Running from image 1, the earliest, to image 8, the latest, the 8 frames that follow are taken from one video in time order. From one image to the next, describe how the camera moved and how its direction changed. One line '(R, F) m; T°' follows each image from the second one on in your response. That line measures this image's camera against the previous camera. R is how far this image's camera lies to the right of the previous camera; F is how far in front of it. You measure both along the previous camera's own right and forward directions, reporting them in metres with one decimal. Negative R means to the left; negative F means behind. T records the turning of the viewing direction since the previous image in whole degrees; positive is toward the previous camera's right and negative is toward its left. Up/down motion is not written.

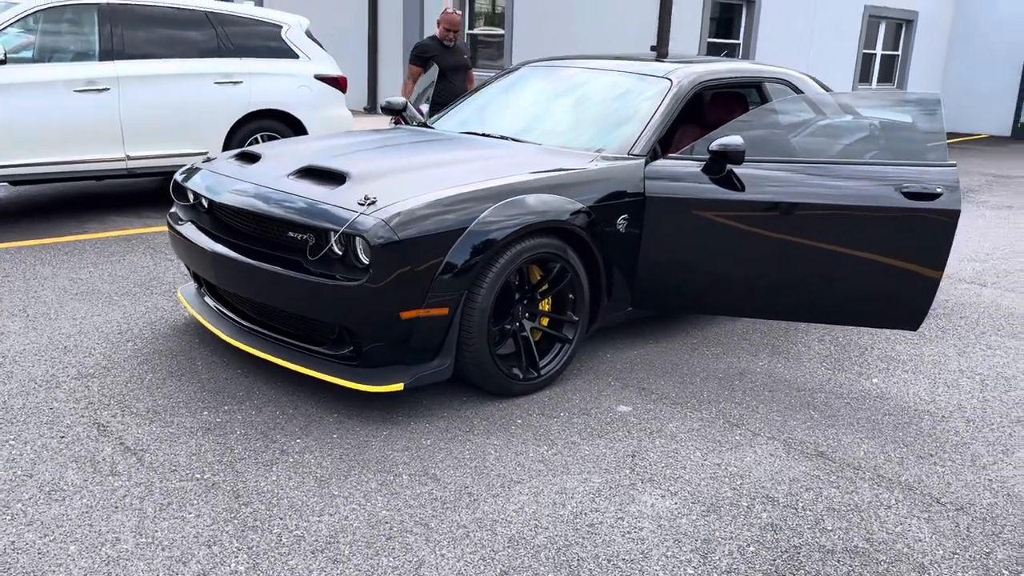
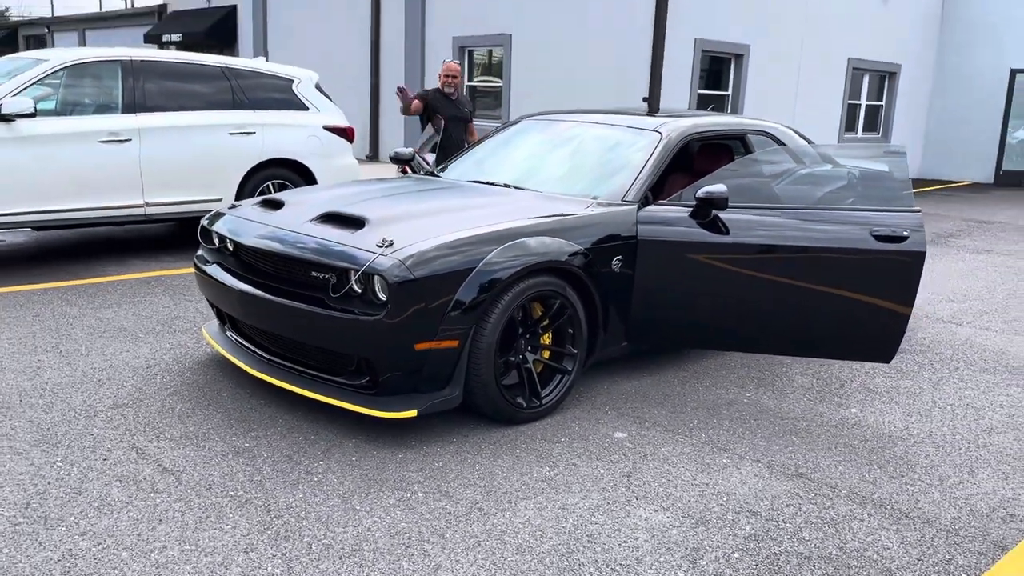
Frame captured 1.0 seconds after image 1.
(0.0, -0.3) m; 0°
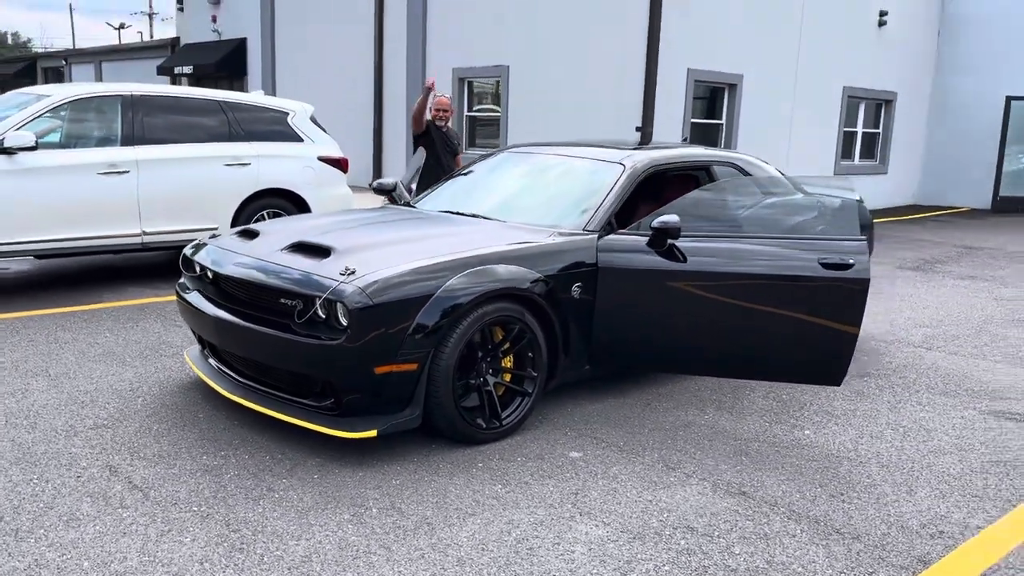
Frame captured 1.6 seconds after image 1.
(+0.2, -0.2) m; -1°
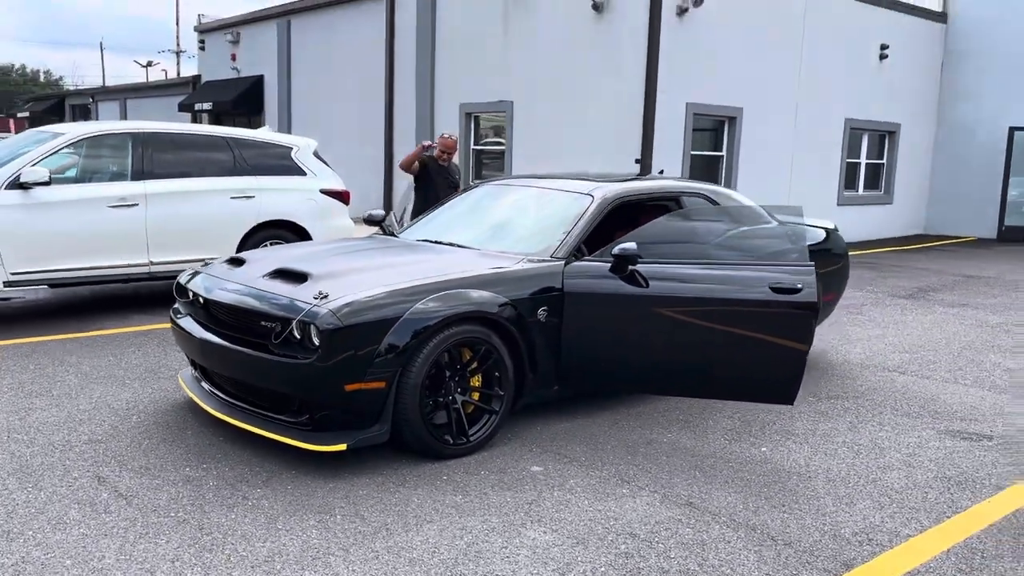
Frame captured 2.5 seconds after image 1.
(+0.3, -0.2) m; -1°
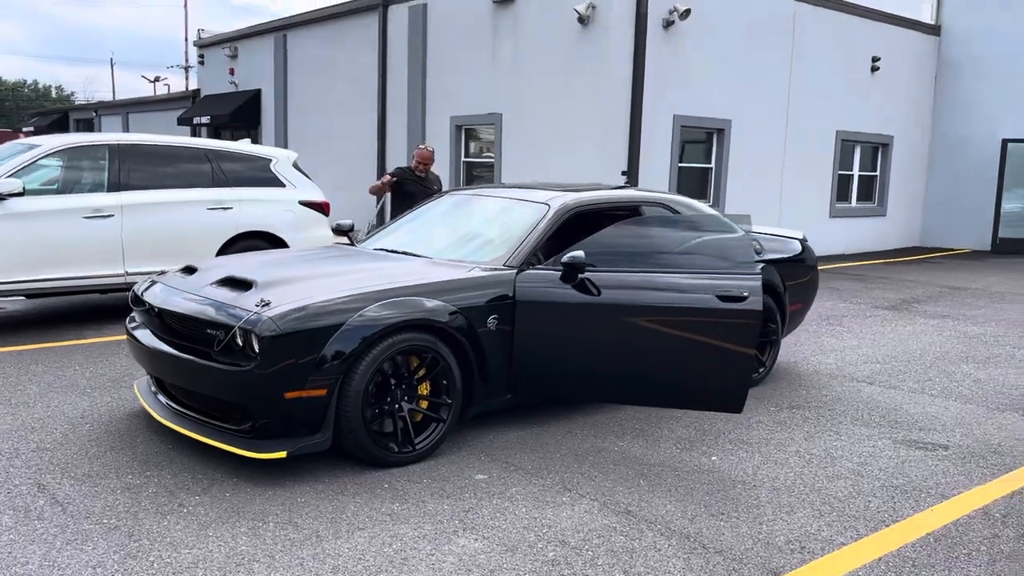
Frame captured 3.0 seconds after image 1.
(+0.3, 0.0) m; -1°
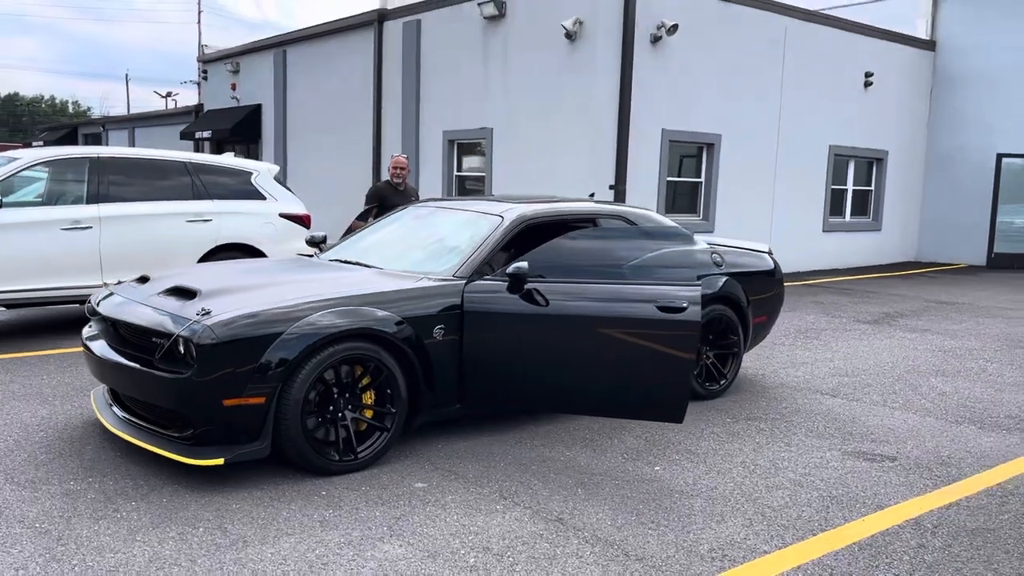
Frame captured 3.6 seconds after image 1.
(+0.3, 0.0) m; -1°
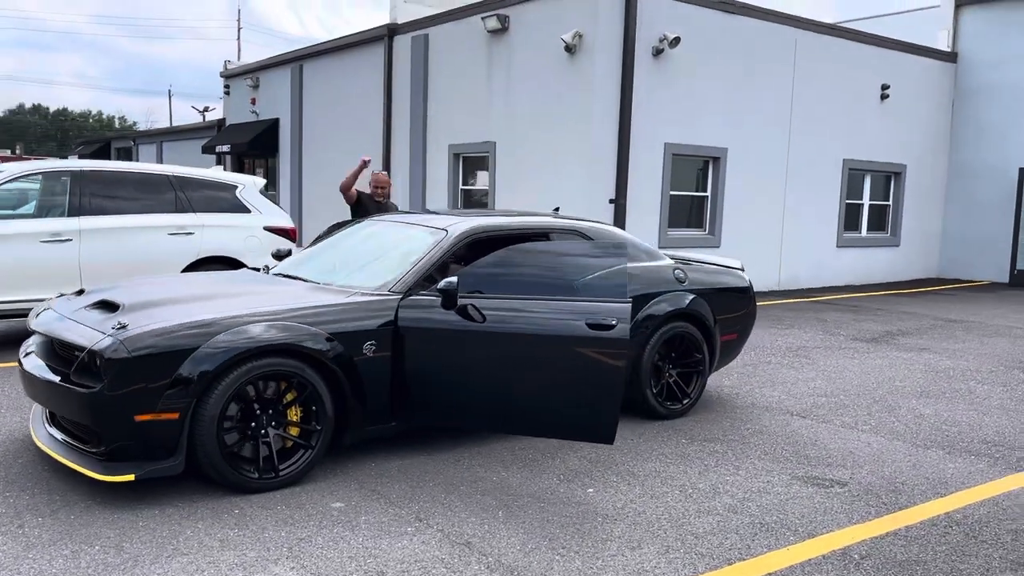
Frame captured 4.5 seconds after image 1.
(+0.5, +0.1) m; -2°
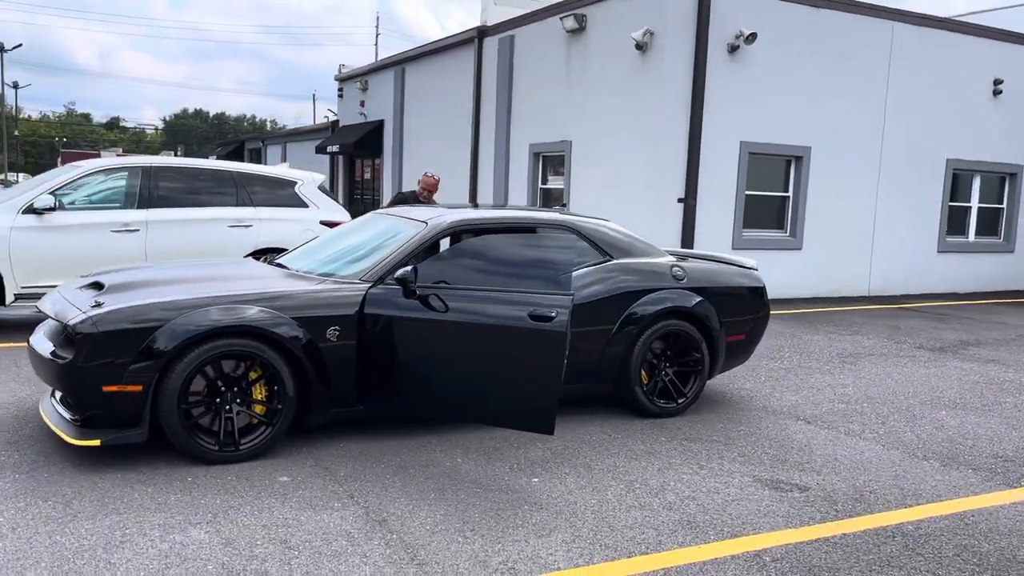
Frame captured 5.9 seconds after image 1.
(+0.9, 0.0) m; -9°
